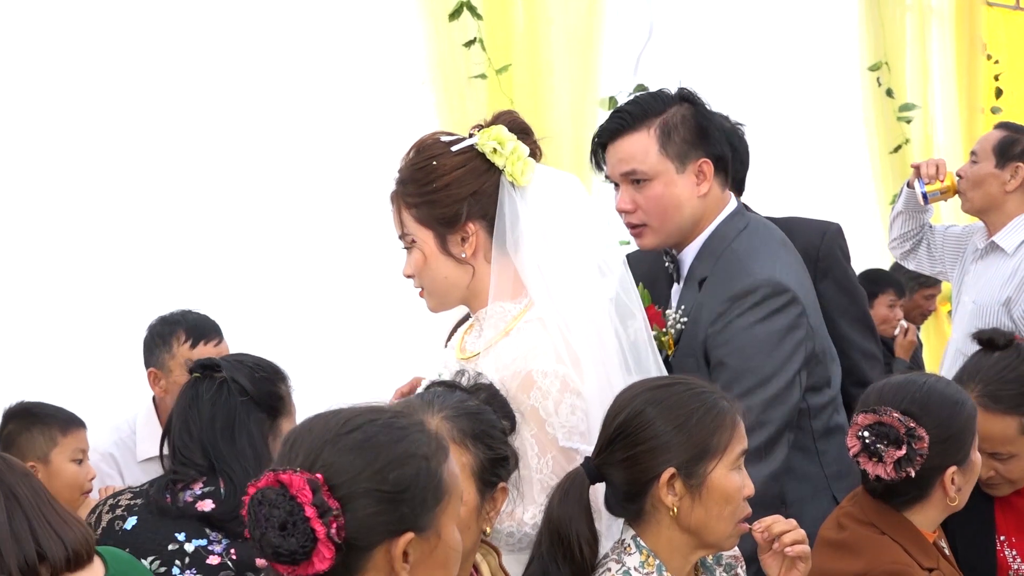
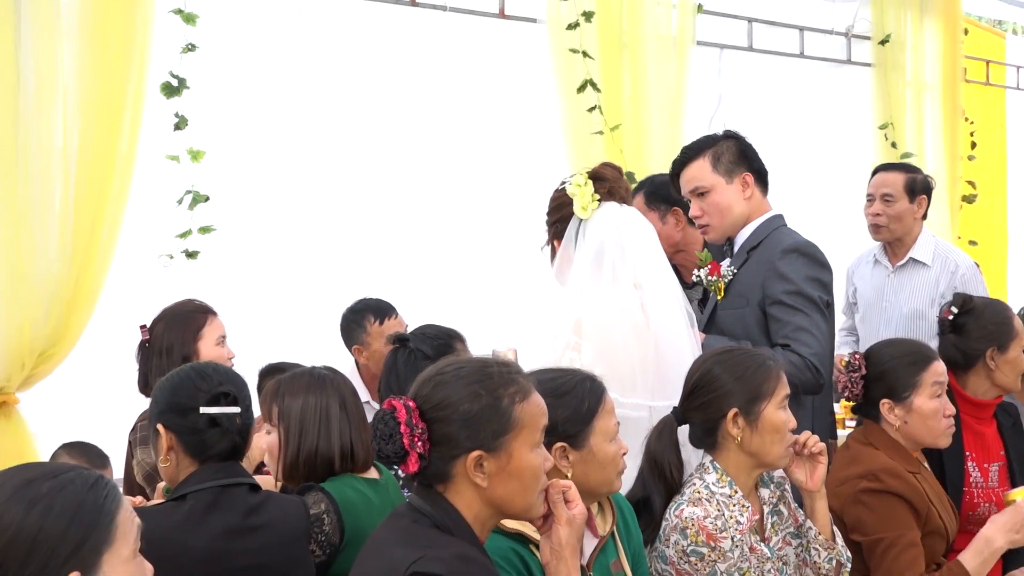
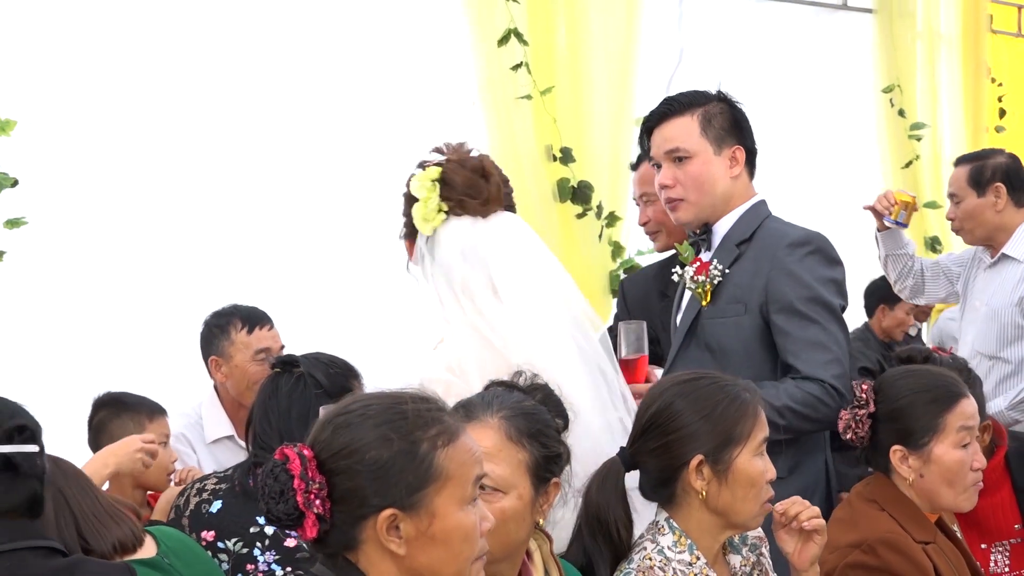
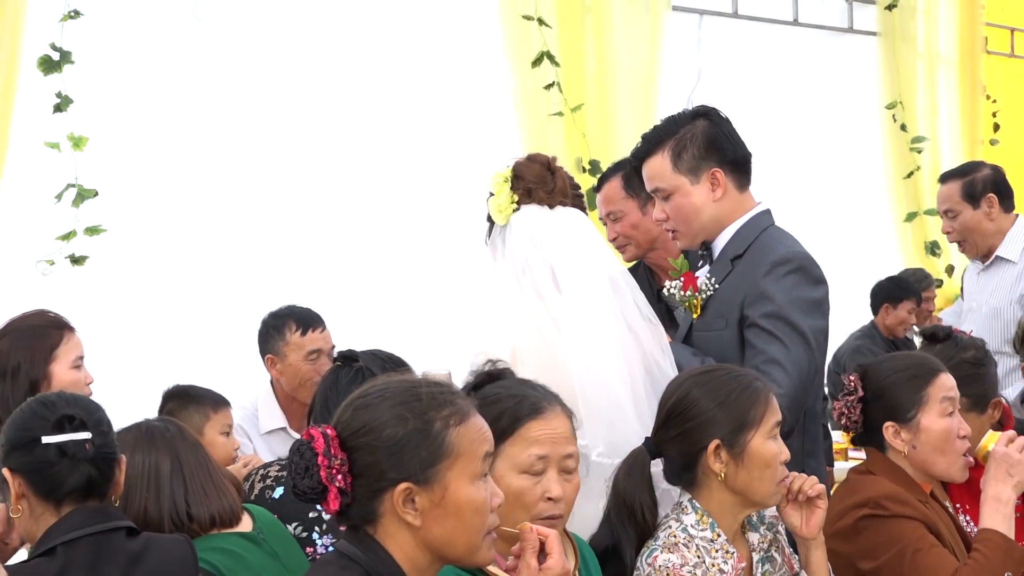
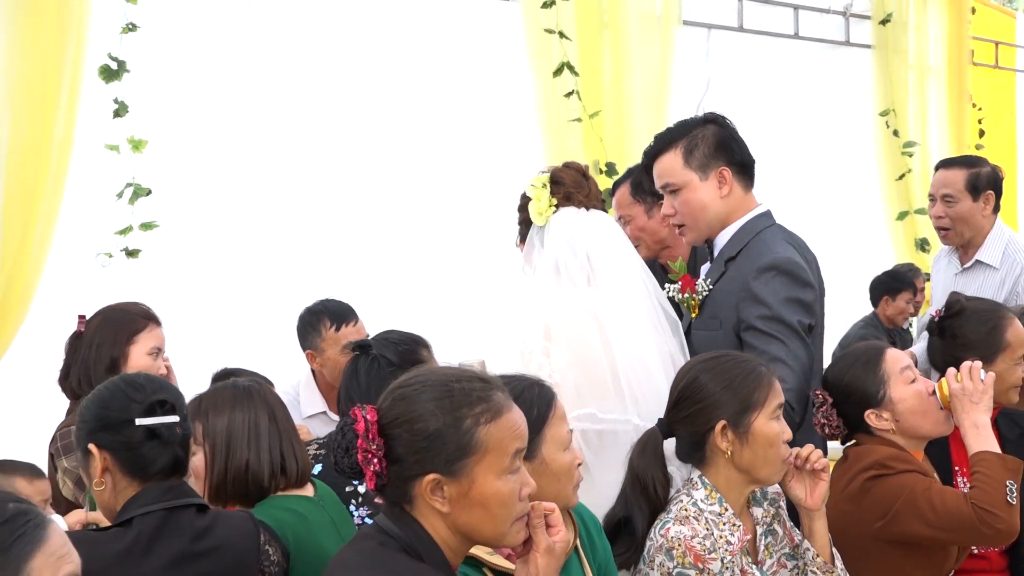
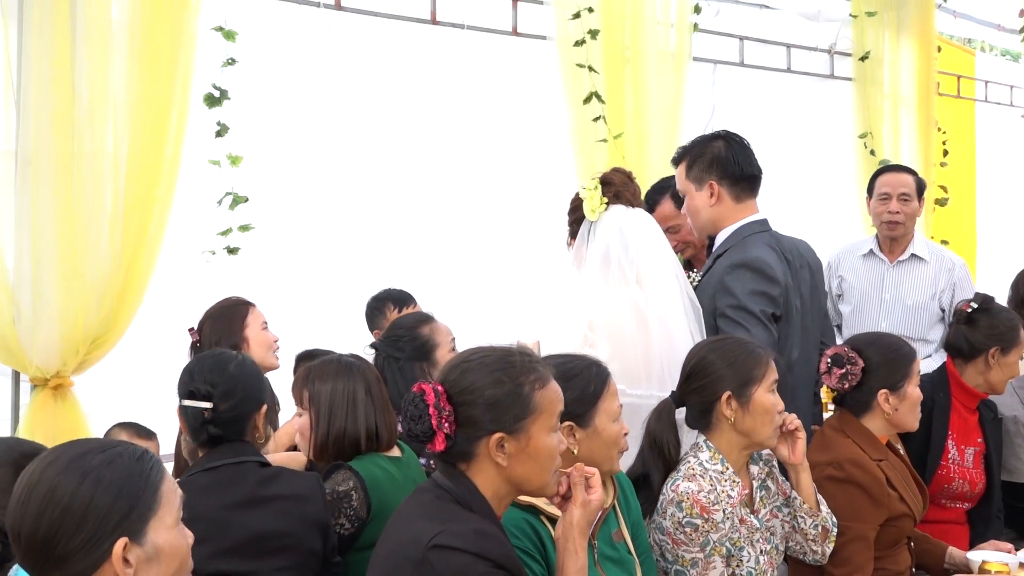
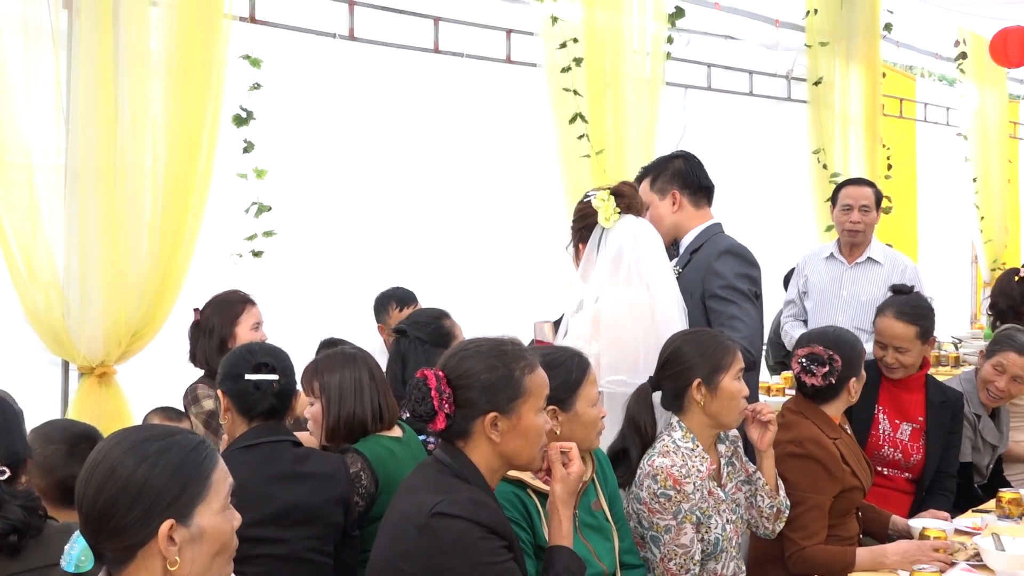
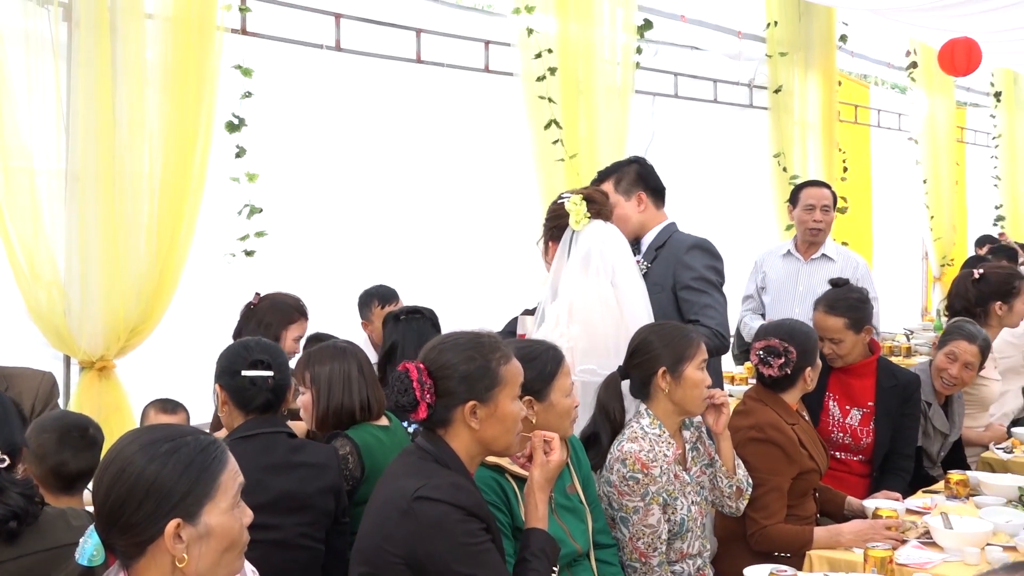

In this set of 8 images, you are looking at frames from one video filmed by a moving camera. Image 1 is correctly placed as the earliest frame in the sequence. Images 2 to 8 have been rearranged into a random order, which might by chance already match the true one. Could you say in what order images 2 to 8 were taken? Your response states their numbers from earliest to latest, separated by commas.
3, 4, 5, 2, 6, 7, 8
